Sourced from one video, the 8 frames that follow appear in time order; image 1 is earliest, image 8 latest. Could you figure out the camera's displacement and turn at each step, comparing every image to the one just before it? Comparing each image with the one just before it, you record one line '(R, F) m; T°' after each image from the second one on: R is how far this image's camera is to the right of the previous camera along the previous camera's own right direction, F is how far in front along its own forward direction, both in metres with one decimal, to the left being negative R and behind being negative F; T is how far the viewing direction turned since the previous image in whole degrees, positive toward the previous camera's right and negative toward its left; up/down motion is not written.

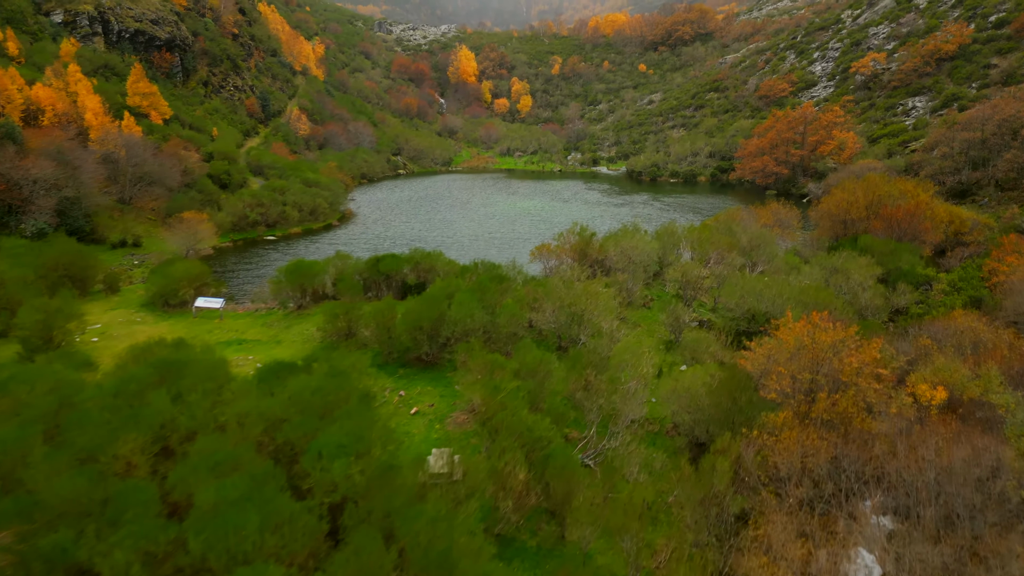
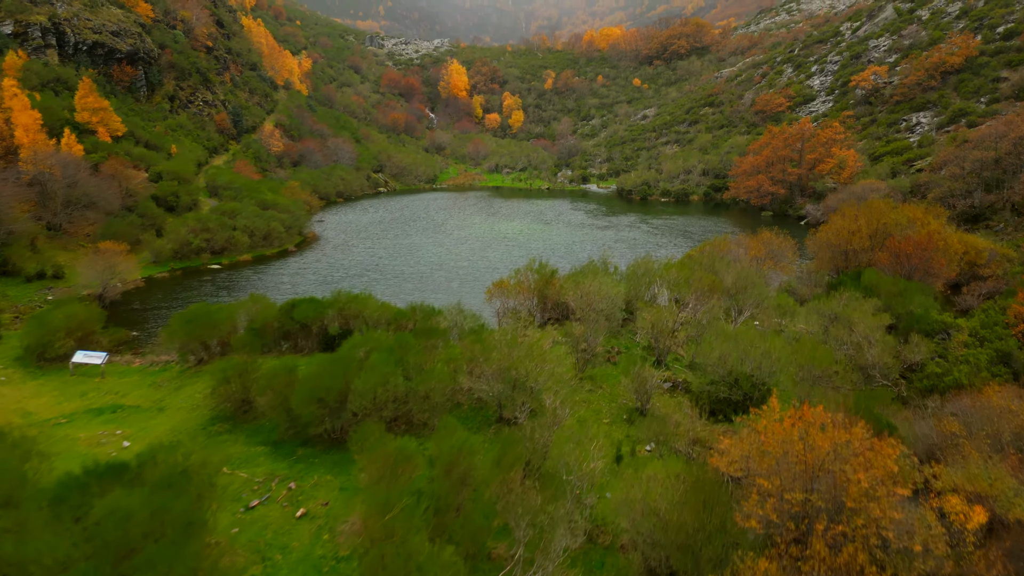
(+1.9, +3.8) m; 0°
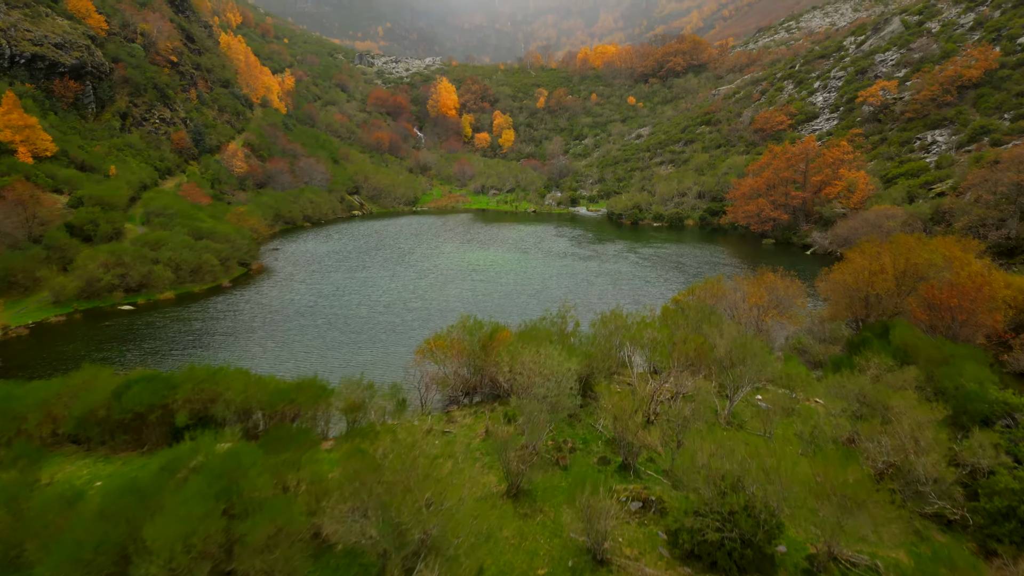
(+2.0, +5.4) m; 0°
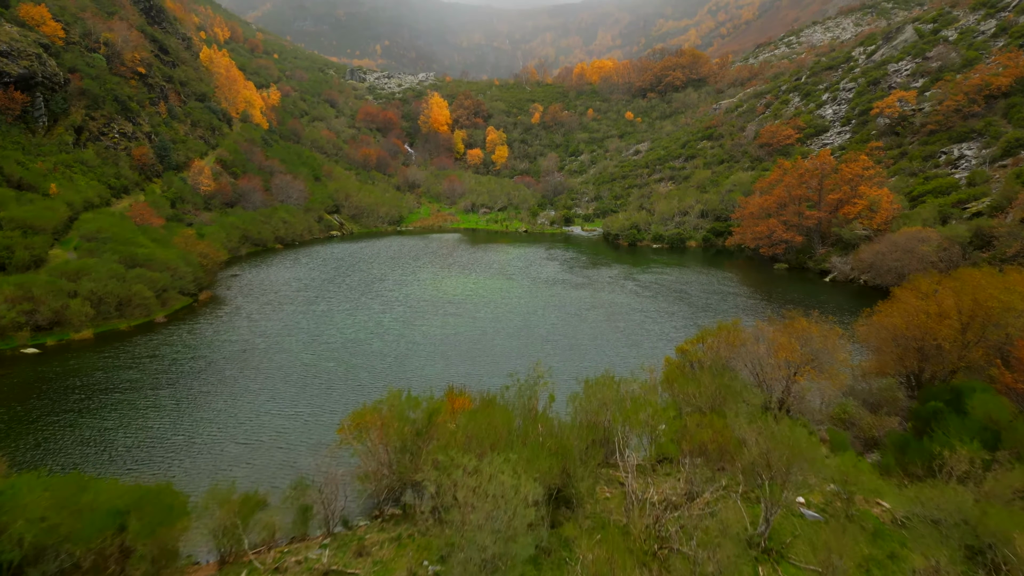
(+1.1, +5.0) m; 0°
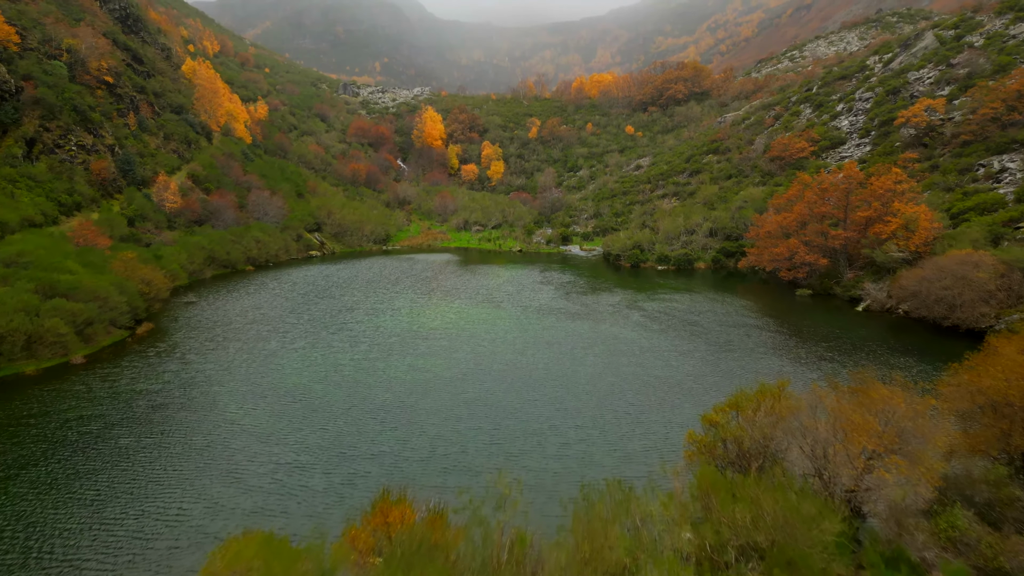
(+0.7, +5.1) m; 0°
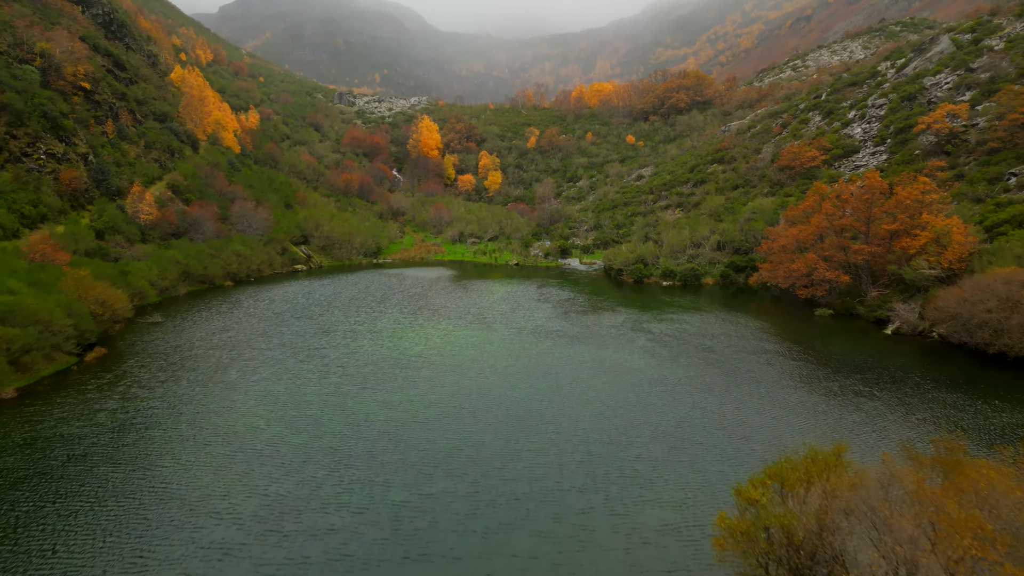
(+0.4, +3.3) m; 0°
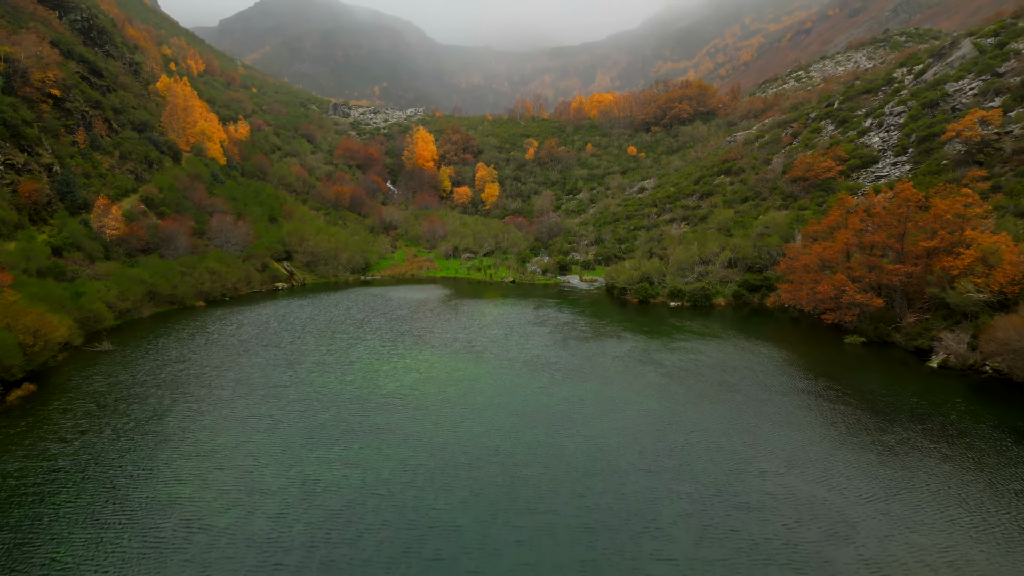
(+0.4, +3.9) m; 0°
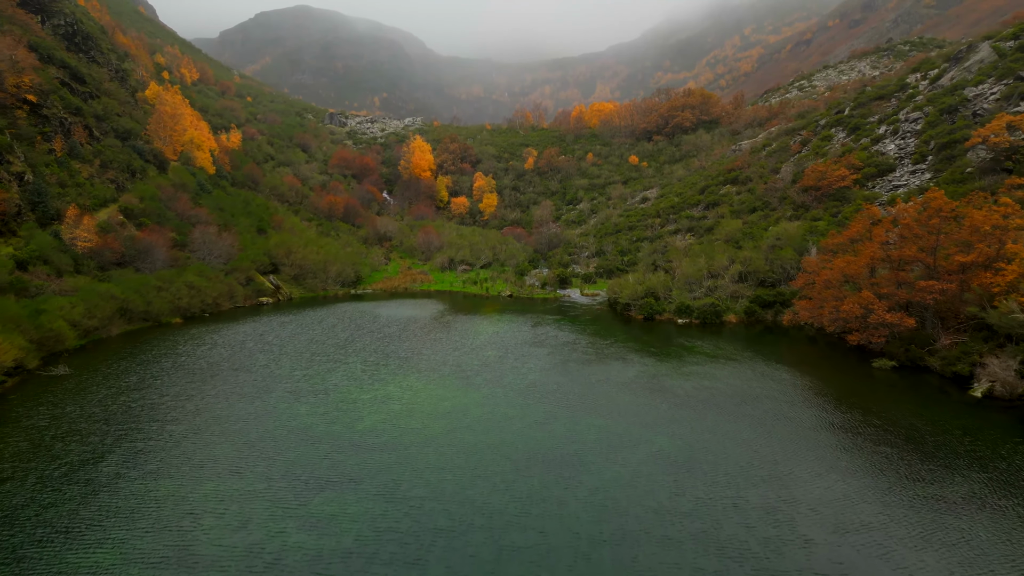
(+0.3, +2.9) m; 0°
